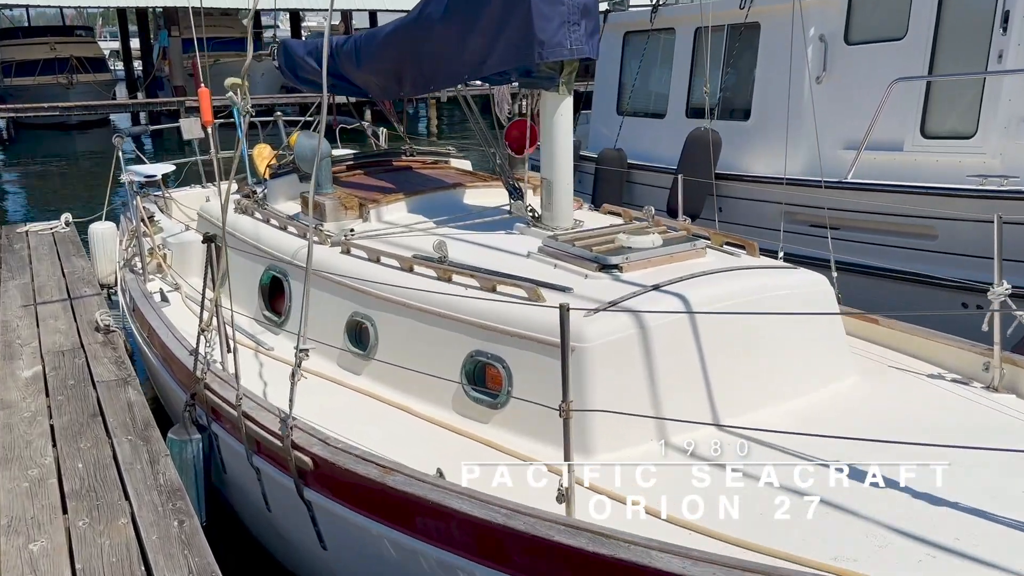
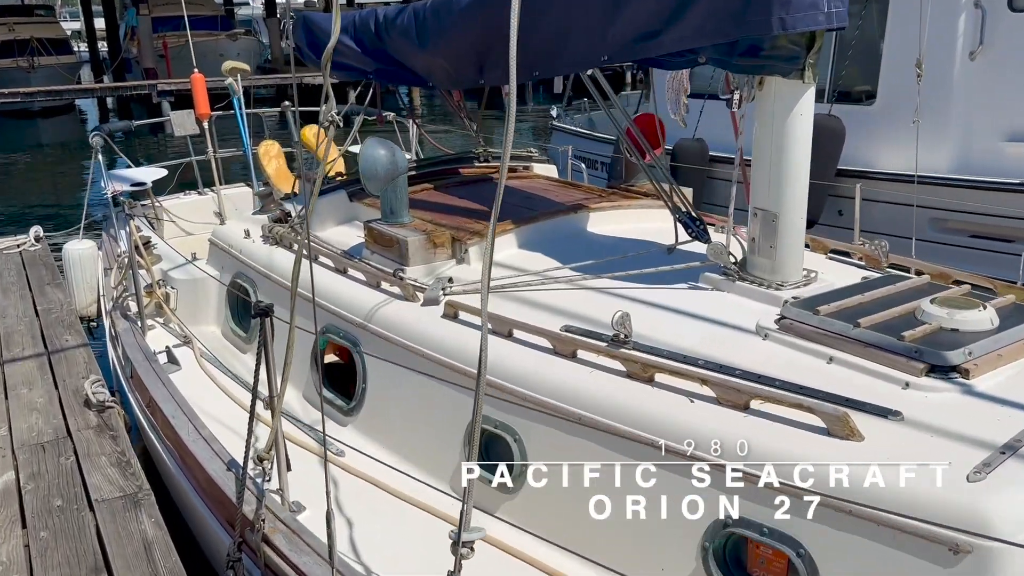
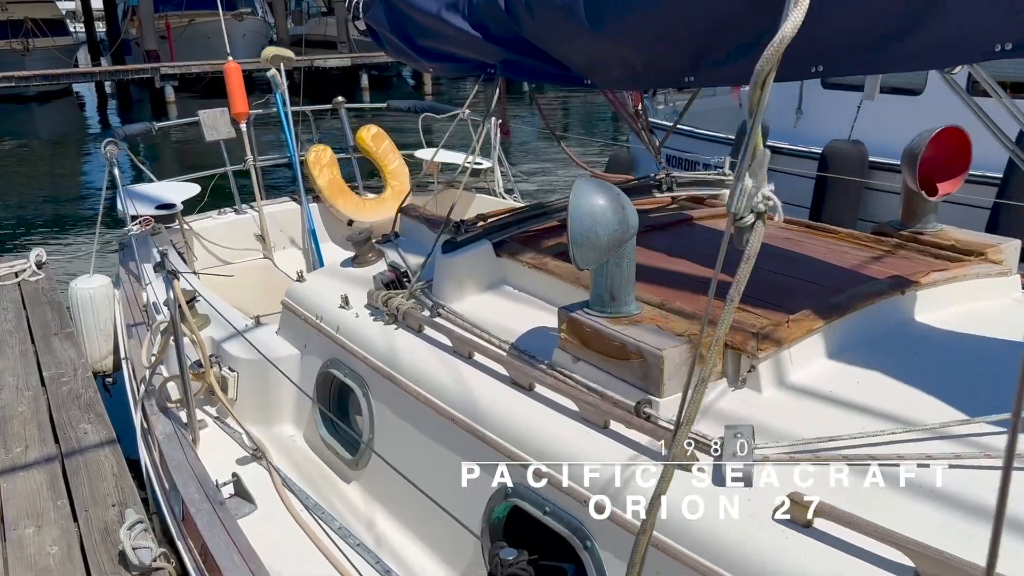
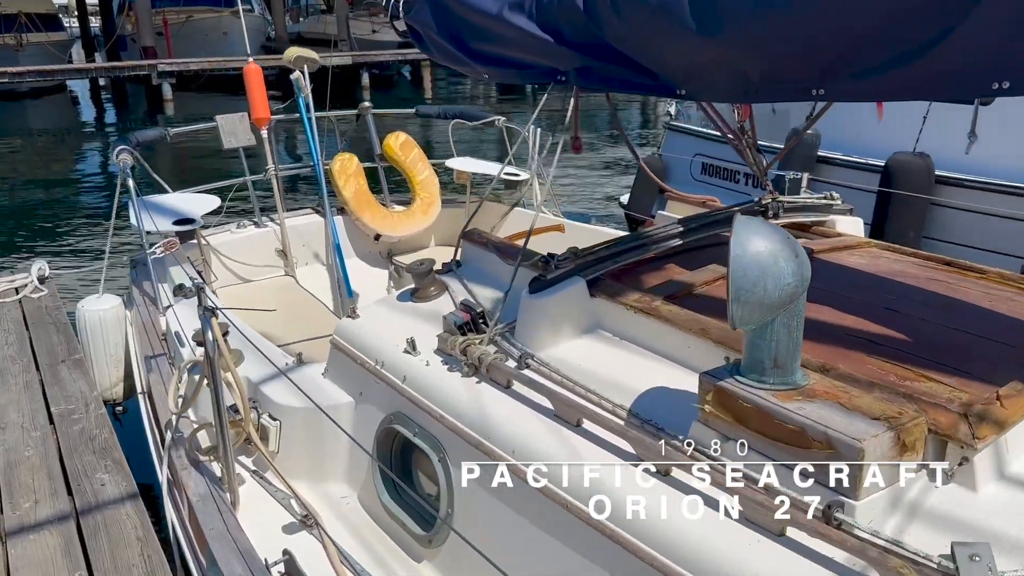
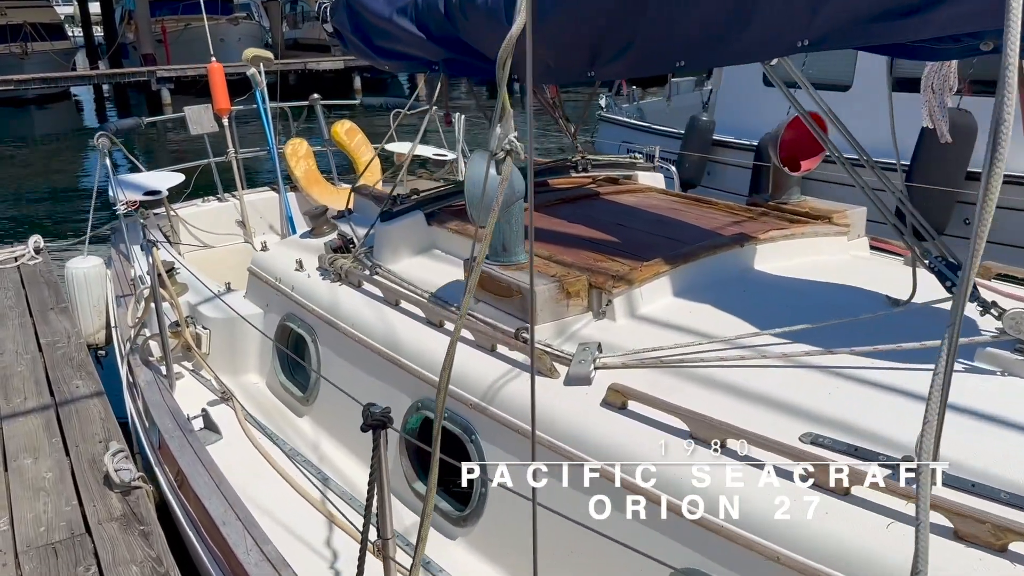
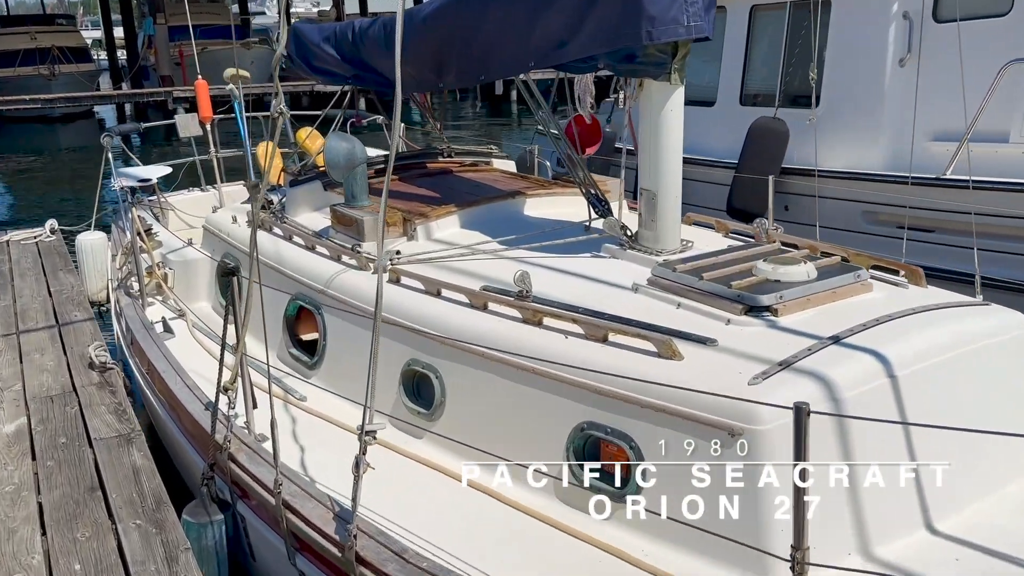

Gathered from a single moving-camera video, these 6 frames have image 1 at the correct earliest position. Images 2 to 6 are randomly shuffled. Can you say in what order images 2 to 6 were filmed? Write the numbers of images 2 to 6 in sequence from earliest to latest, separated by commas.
6, 2, 5, 3, 4
